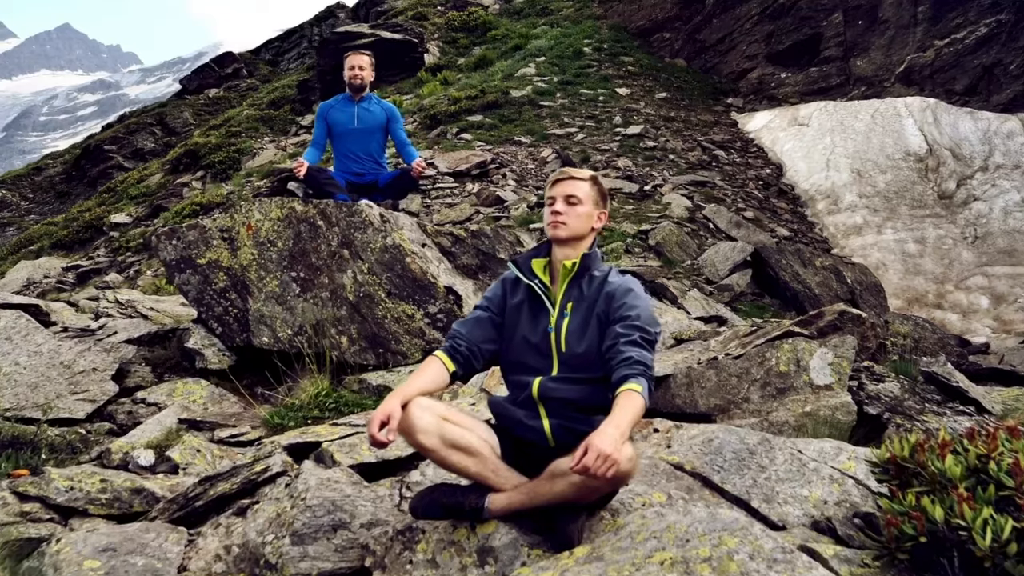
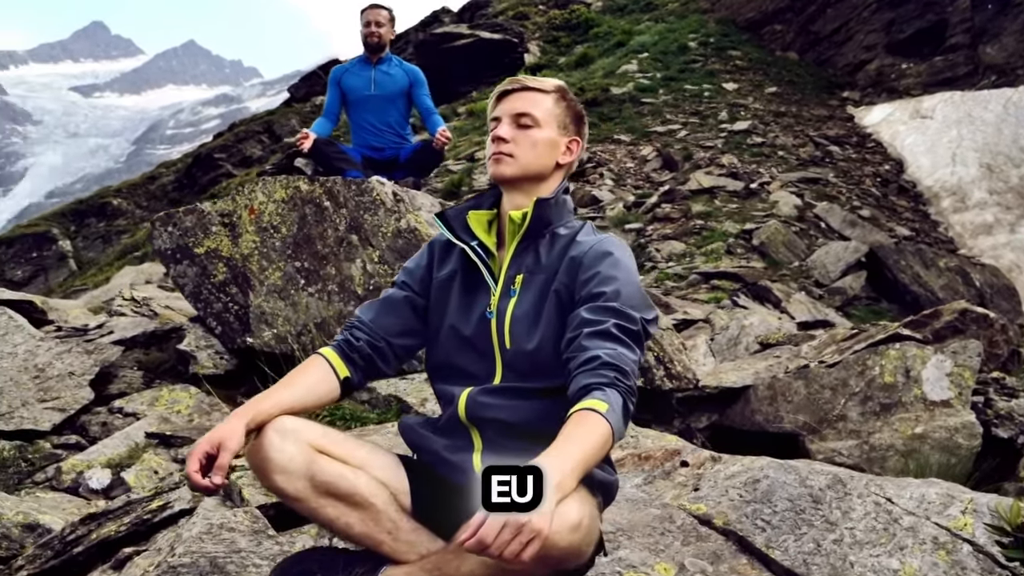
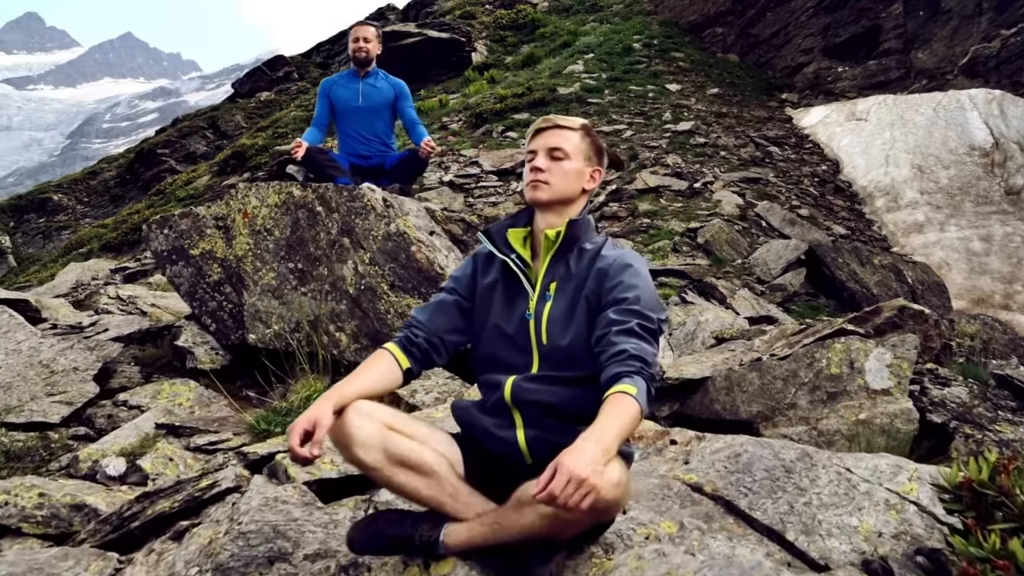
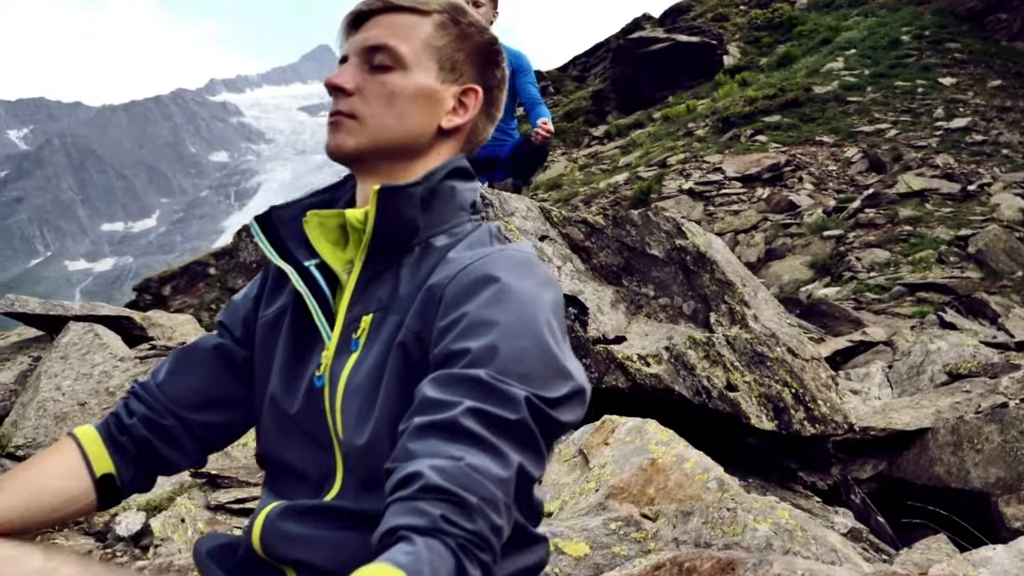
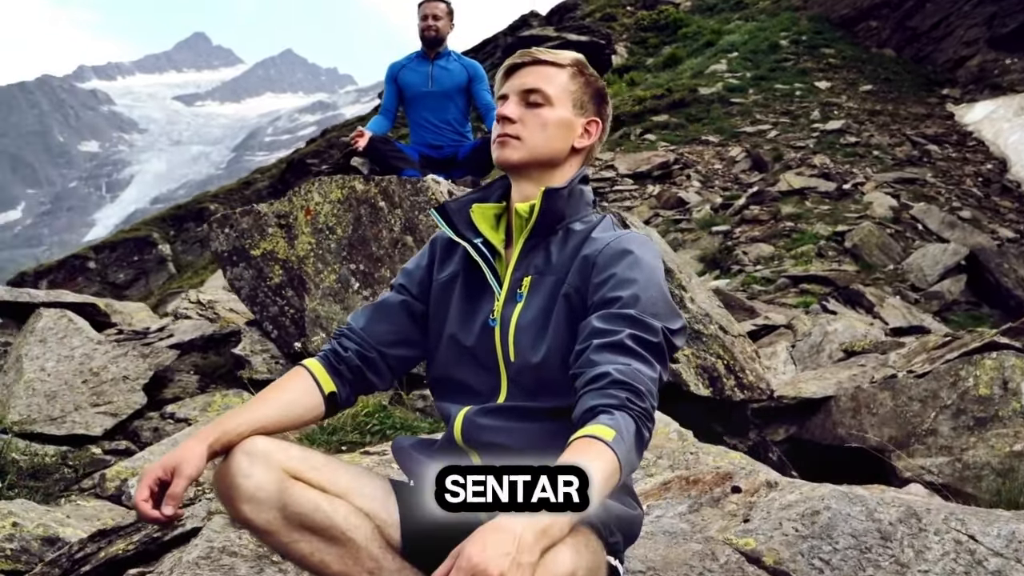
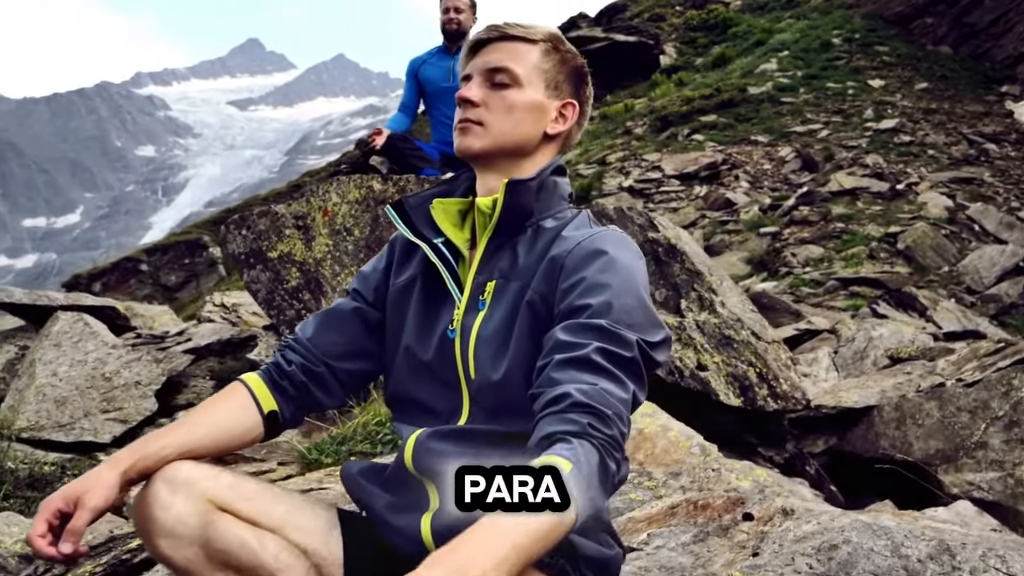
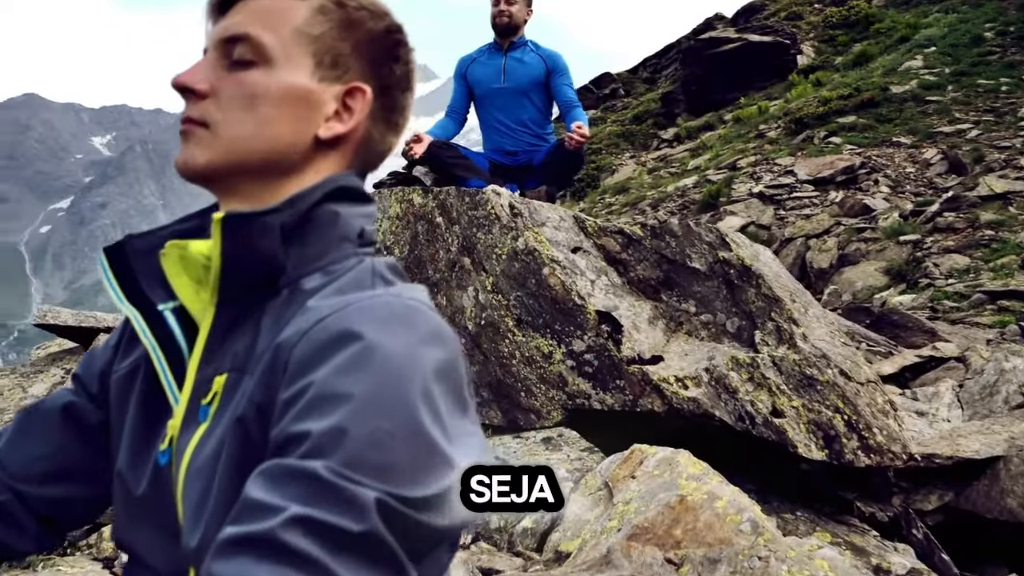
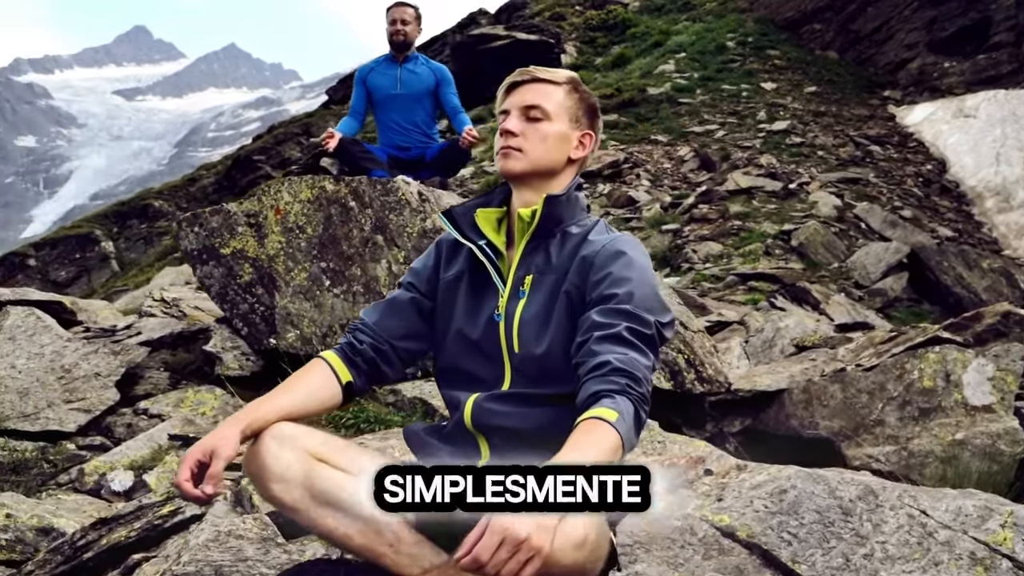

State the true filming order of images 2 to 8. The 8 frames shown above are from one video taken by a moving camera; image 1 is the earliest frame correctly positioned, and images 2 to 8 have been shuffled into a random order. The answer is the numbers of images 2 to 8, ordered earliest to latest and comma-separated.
3, 2, 8, 5, 6, 4, 7
